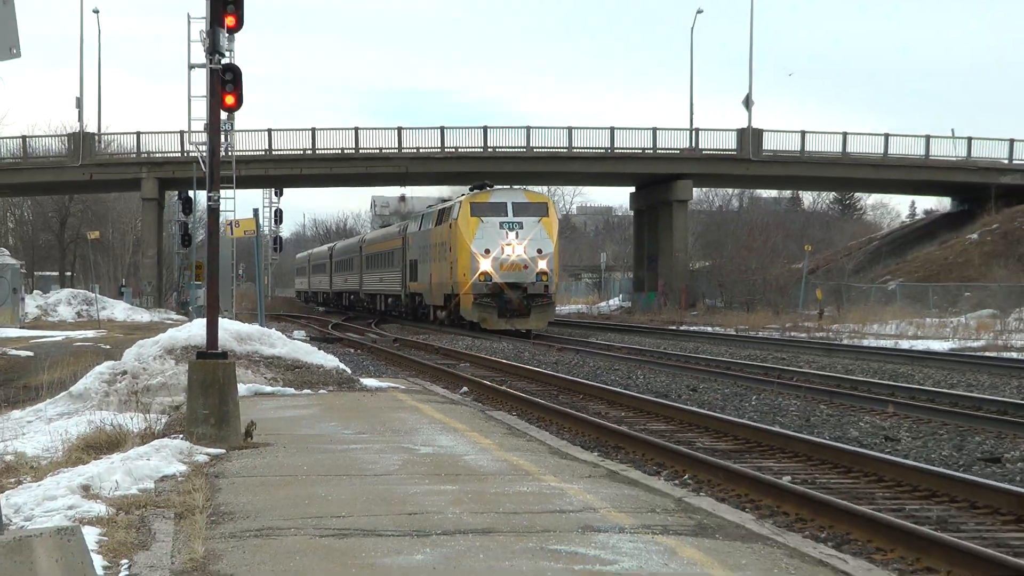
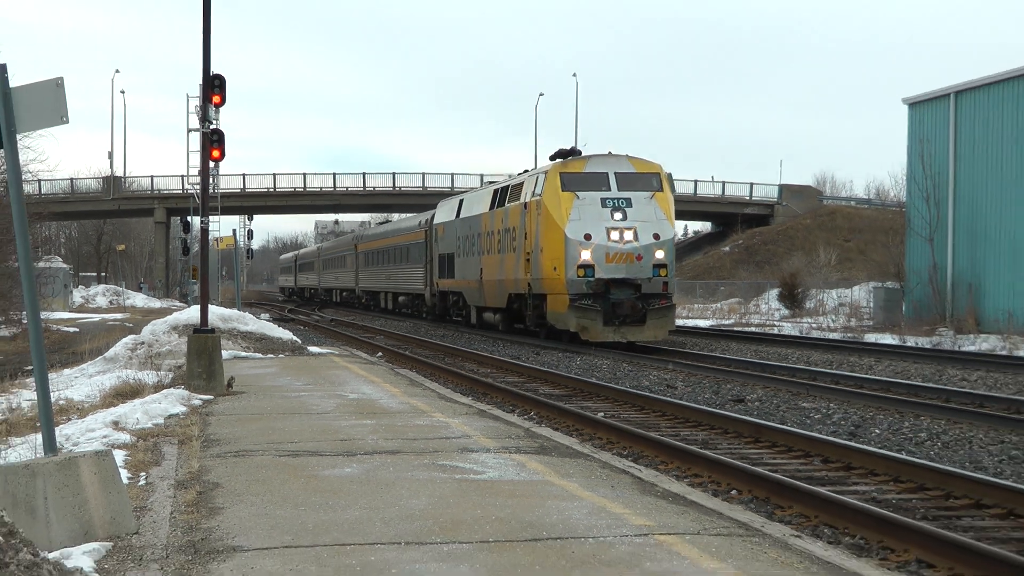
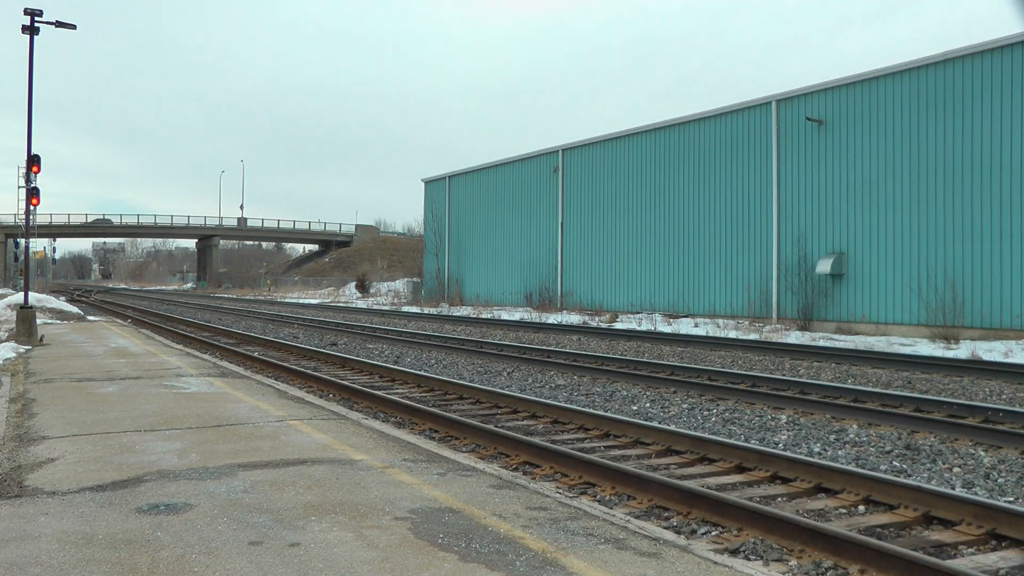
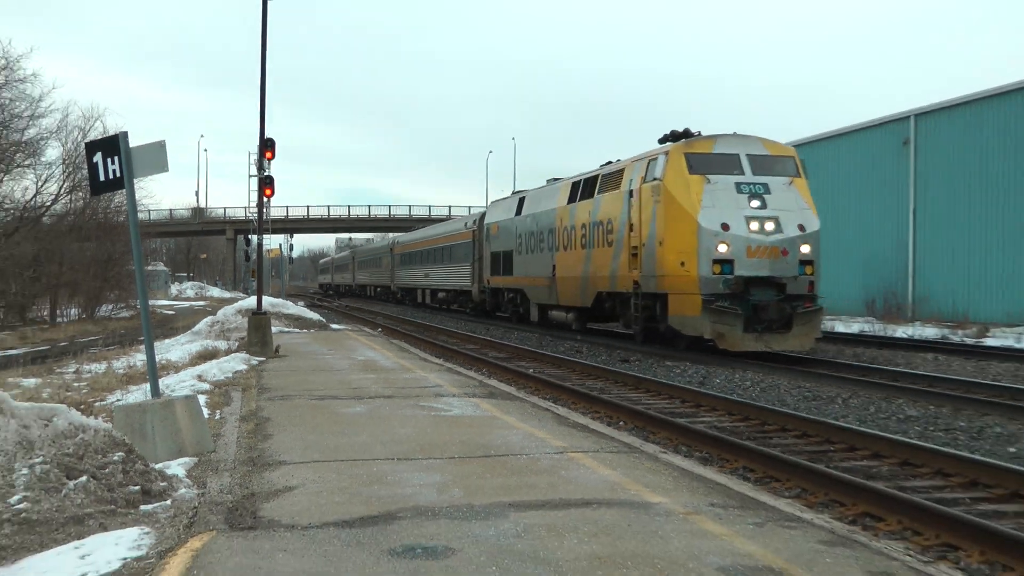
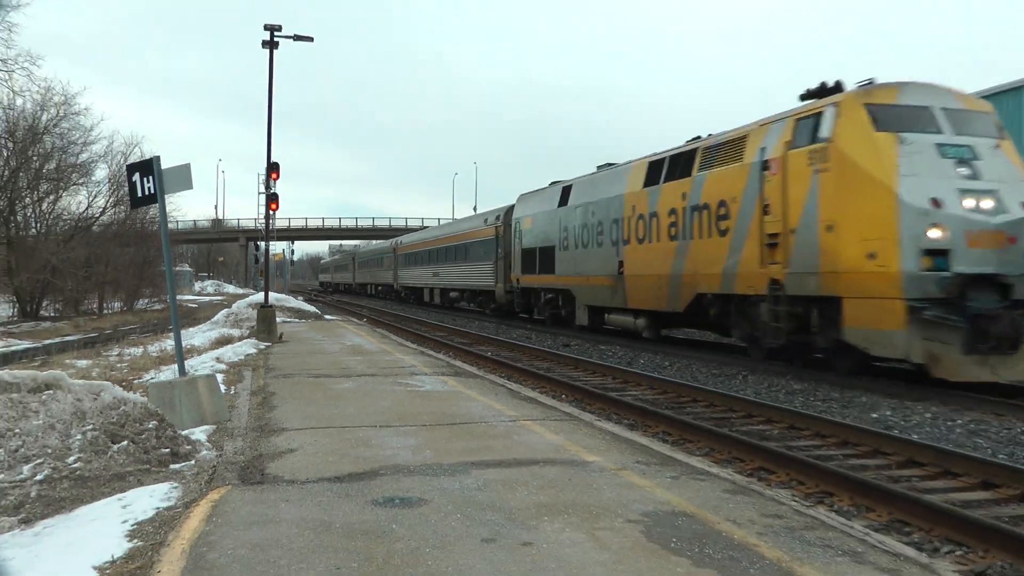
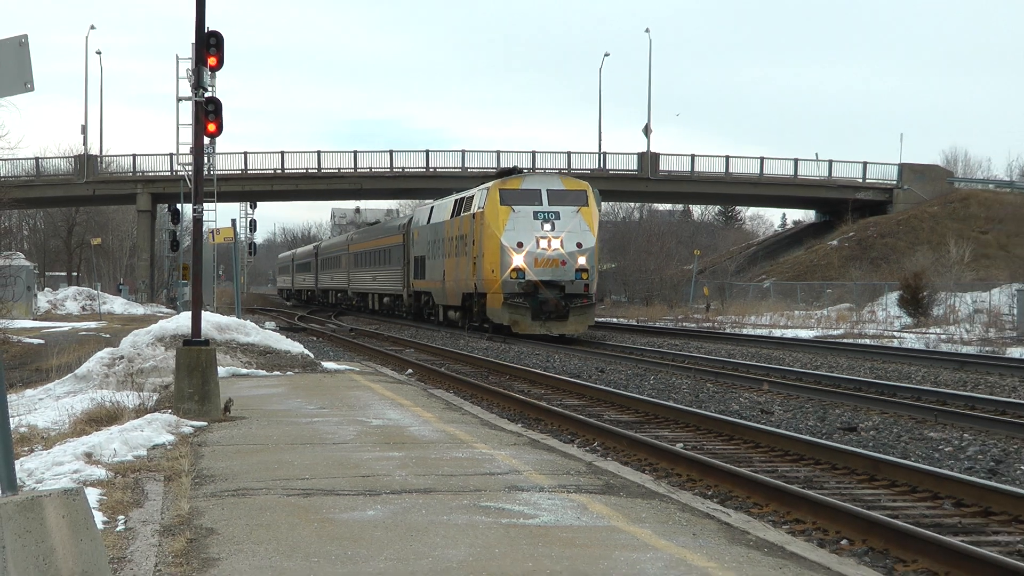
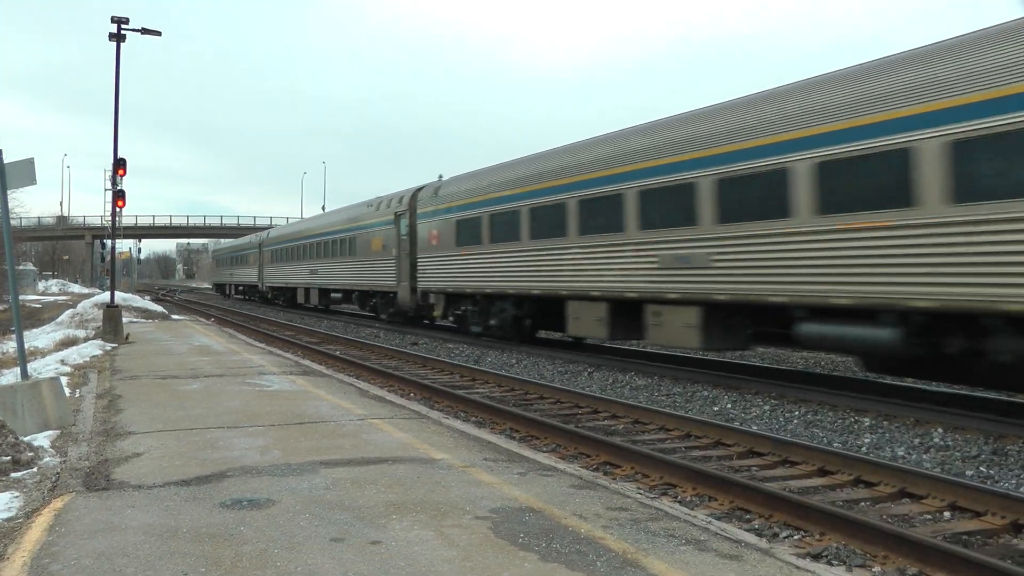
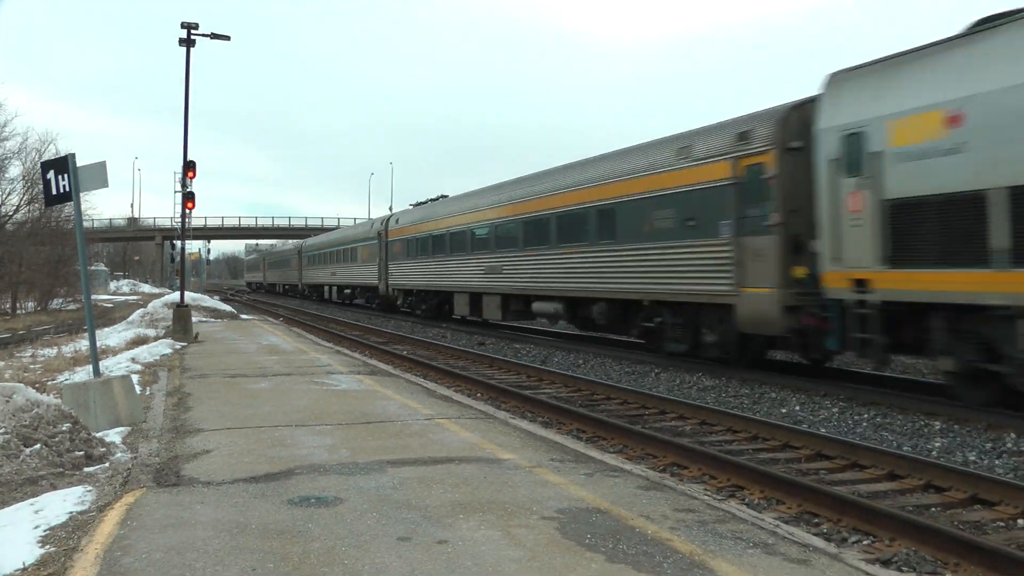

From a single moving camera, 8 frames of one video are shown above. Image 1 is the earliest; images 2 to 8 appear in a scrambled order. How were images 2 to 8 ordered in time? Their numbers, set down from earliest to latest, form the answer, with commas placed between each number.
6, 2, 4, 5, 8, 7, 3
